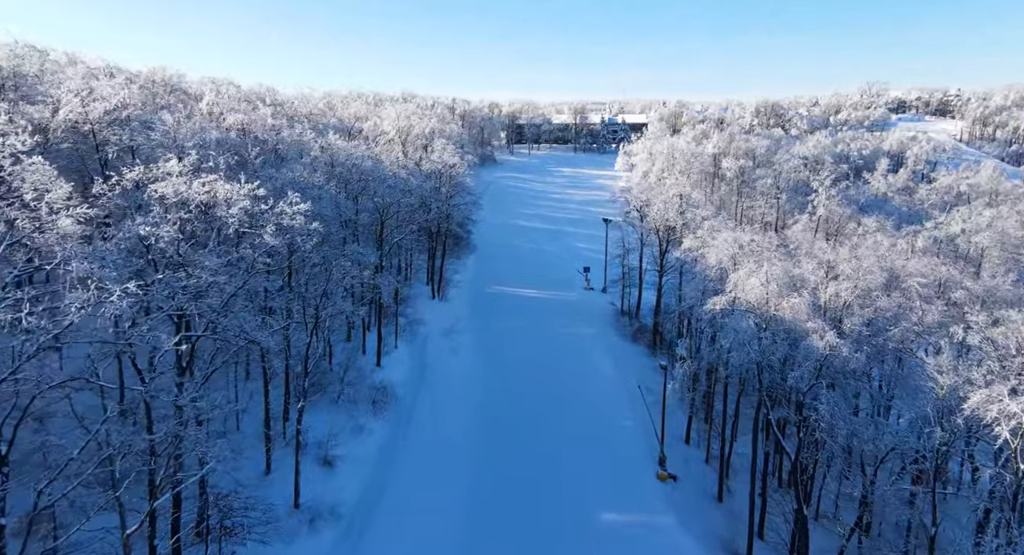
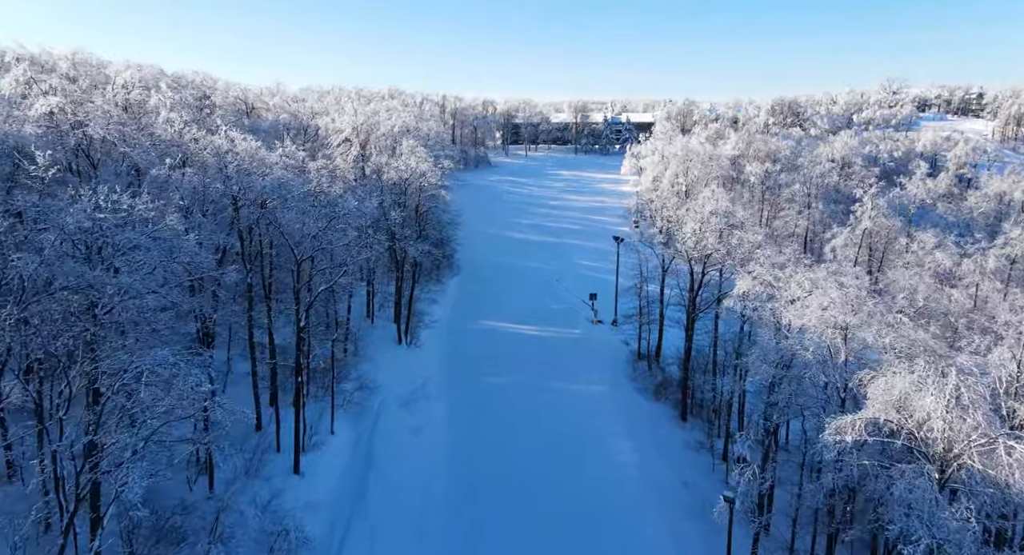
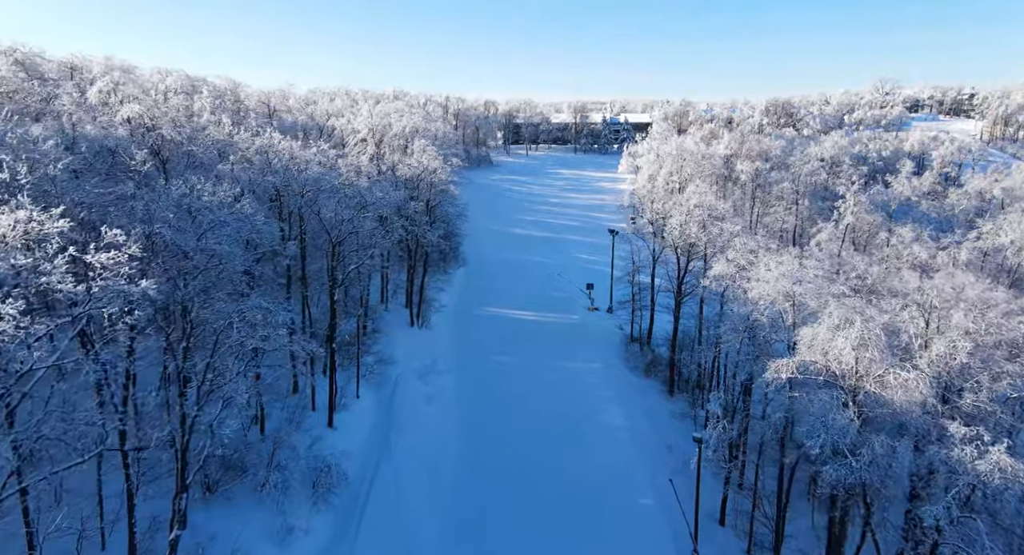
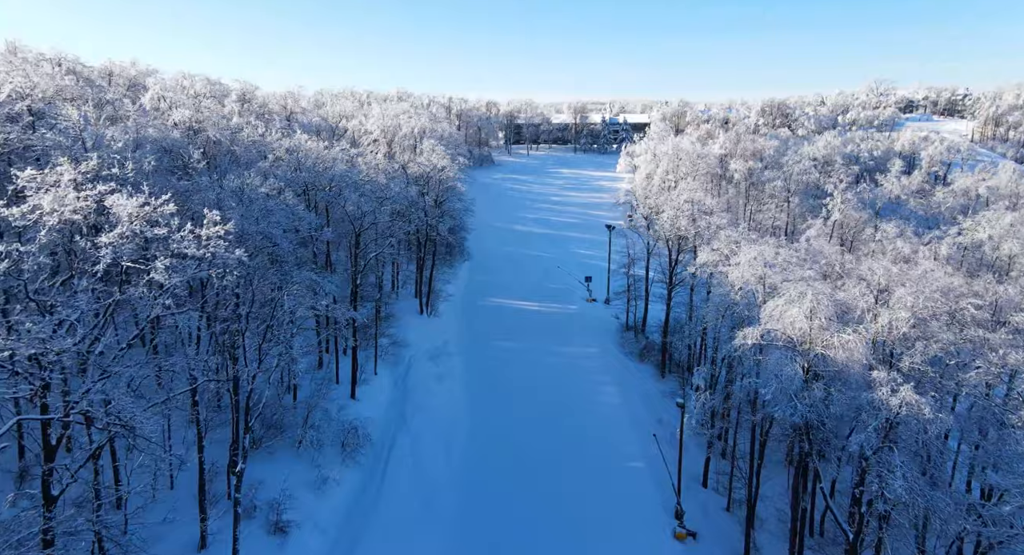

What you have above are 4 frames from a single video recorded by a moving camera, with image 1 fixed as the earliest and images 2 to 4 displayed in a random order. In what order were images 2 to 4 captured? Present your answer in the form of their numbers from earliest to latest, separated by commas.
4, 3, 2
